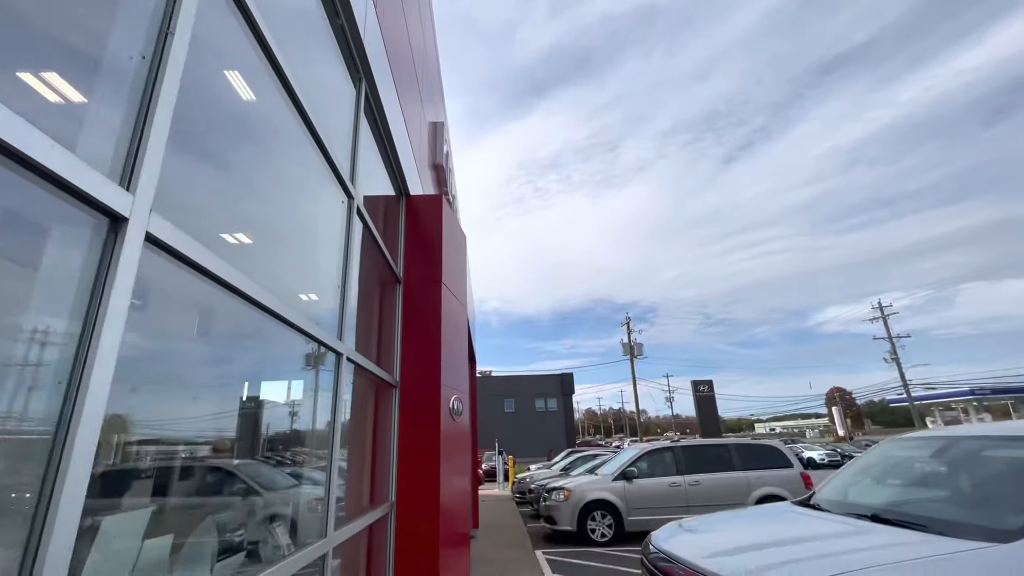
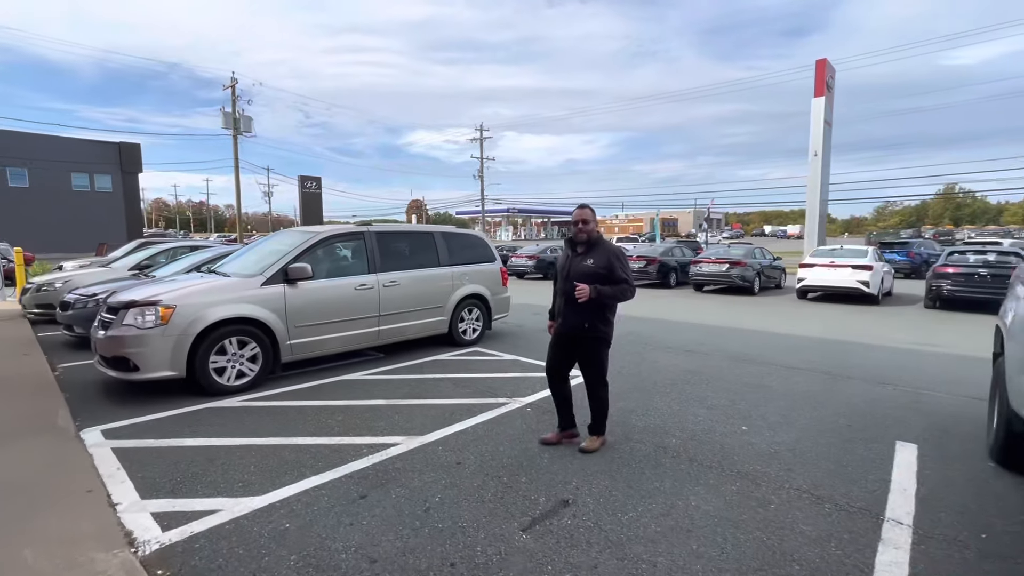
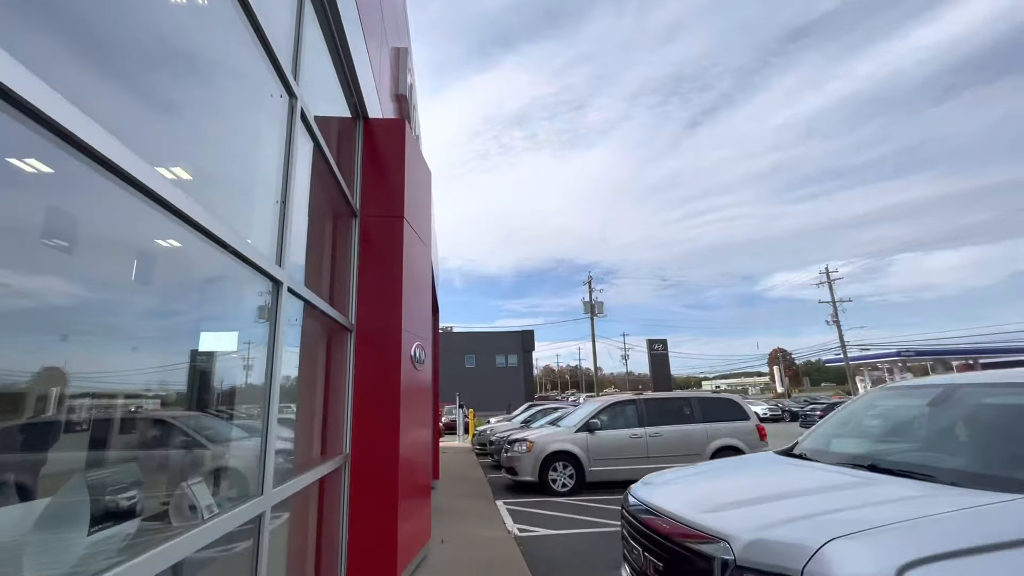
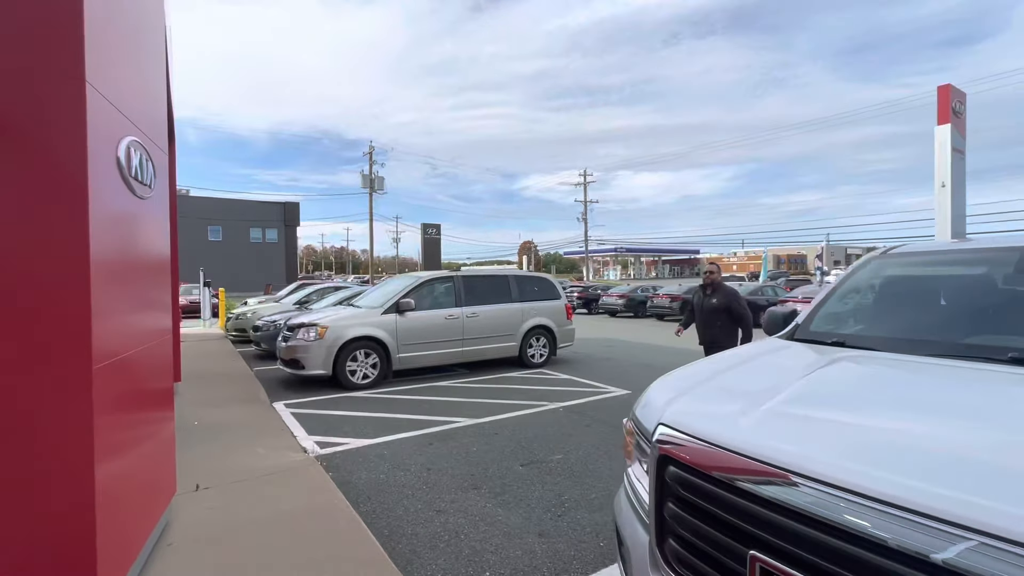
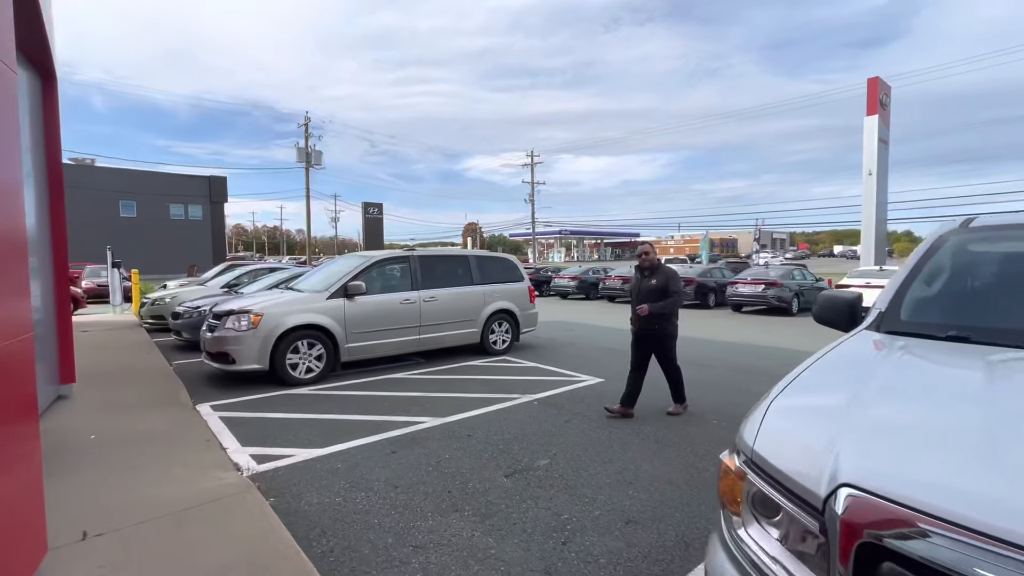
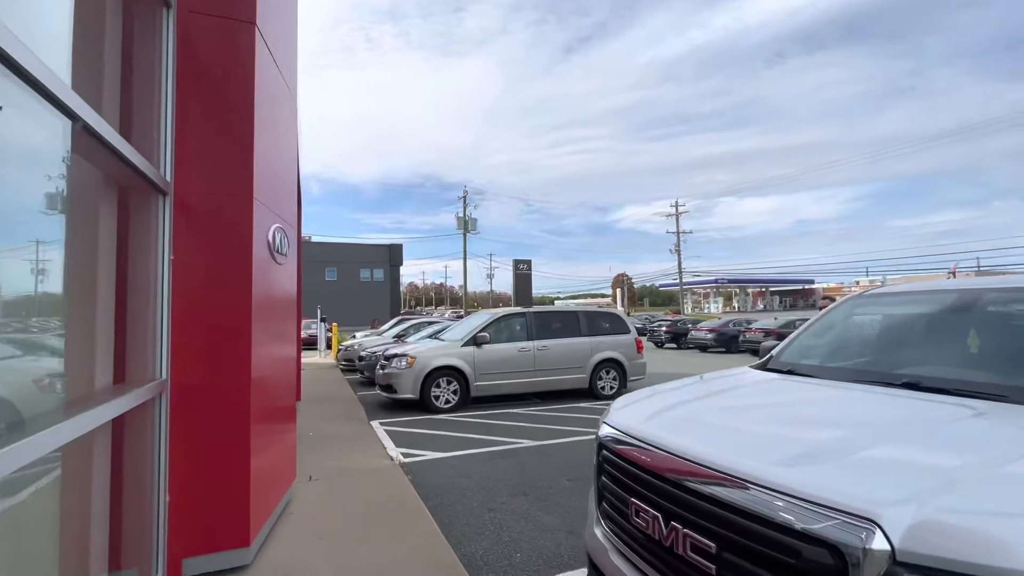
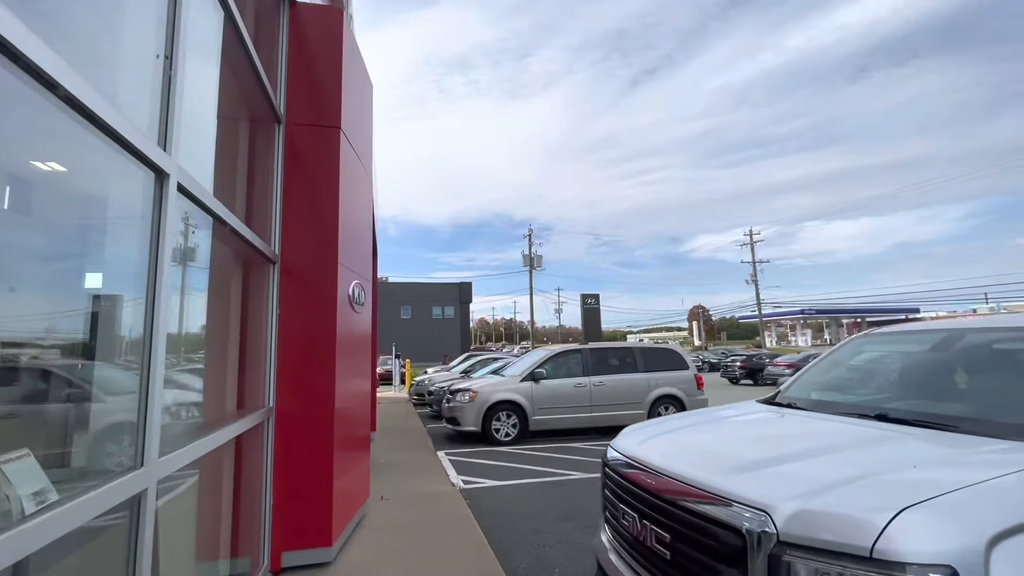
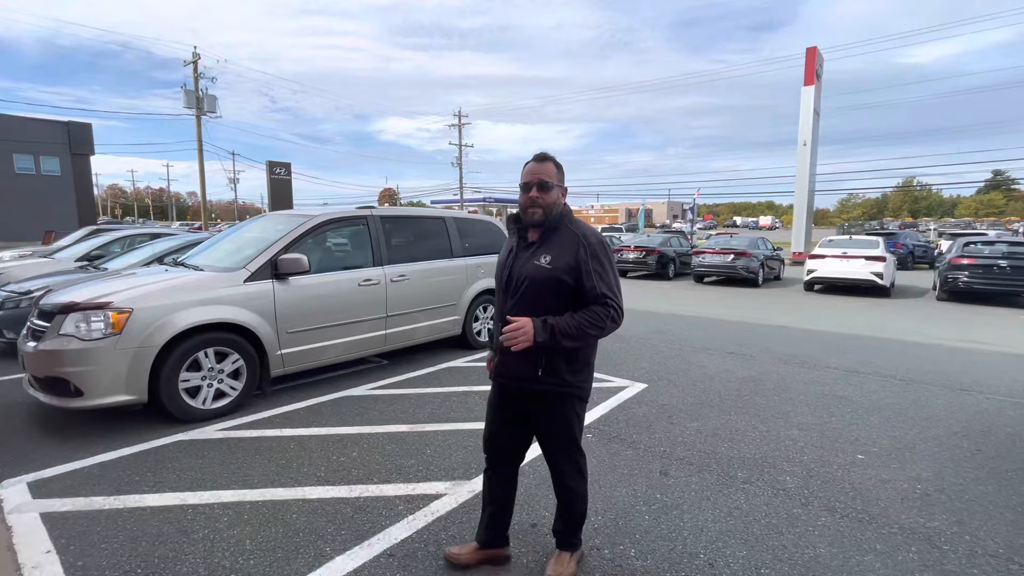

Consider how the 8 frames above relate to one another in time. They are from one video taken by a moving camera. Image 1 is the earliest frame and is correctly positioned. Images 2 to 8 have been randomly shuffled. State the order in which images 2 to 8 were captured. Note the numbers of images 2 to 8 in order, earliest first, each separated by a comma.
3, 7, 6, 4, 5, 2, 8
